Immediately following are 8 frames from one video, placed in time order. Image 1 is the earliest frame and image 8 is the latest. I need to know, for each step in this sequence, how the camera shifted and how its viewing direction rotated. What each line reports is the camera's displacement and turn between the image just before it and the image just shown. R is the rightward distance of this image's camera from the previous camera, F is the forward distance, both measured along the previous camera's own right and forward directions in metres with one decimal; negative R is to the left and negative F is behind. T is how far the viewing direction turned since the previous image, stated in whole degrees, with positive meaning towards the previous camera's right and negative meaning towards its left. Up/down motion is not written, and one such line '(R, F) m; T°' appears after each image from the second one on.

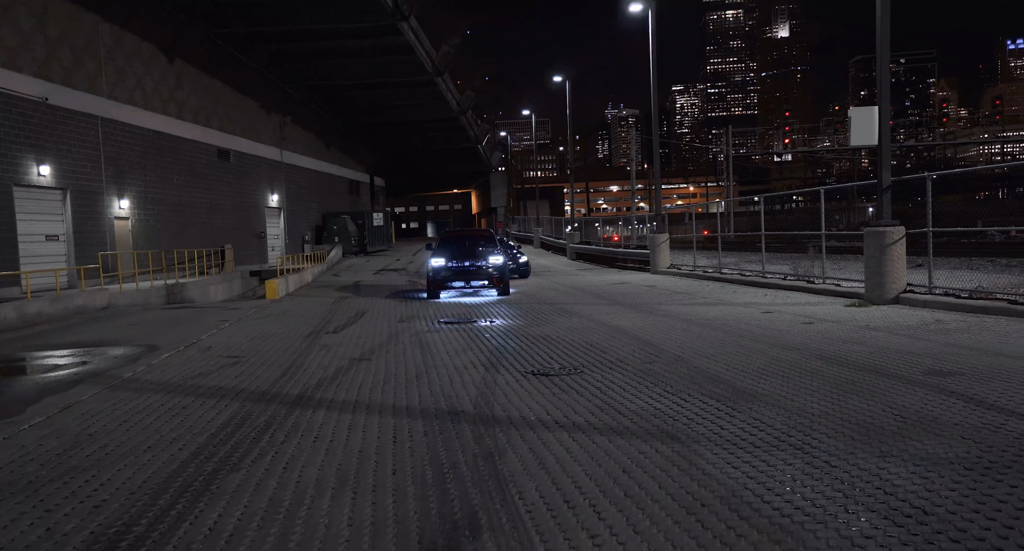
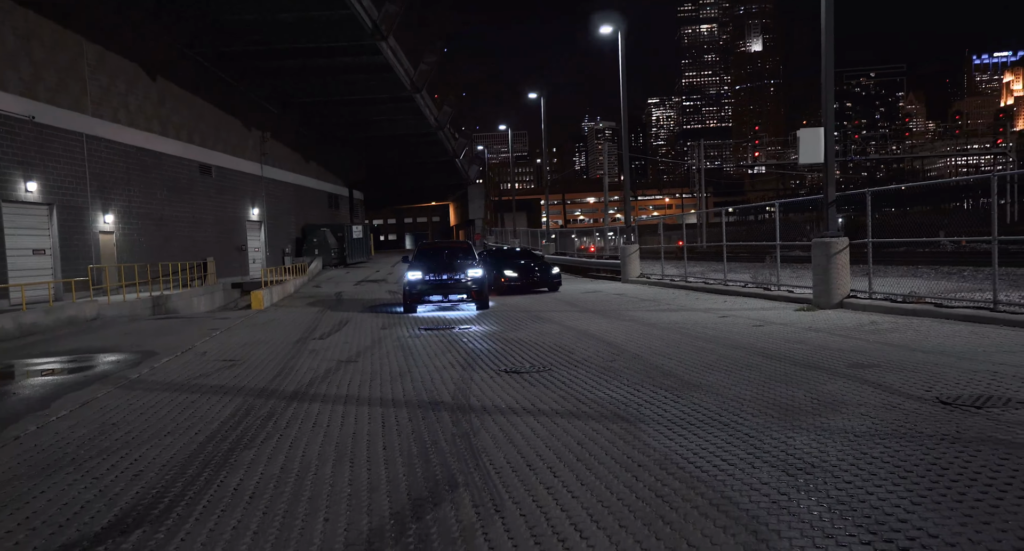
(+0.1, -0.8) m; +2°
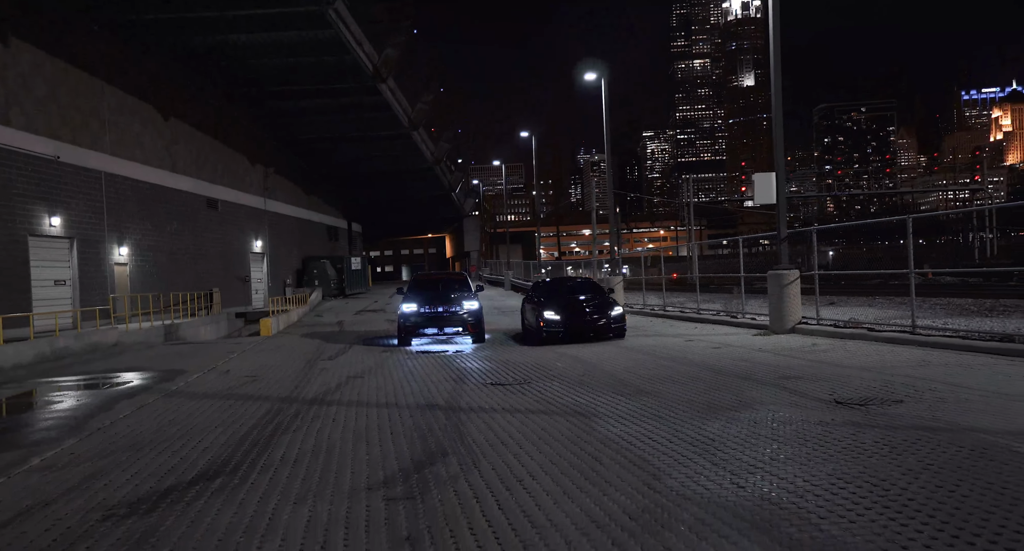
(+0.2, -1.5) m; 0°
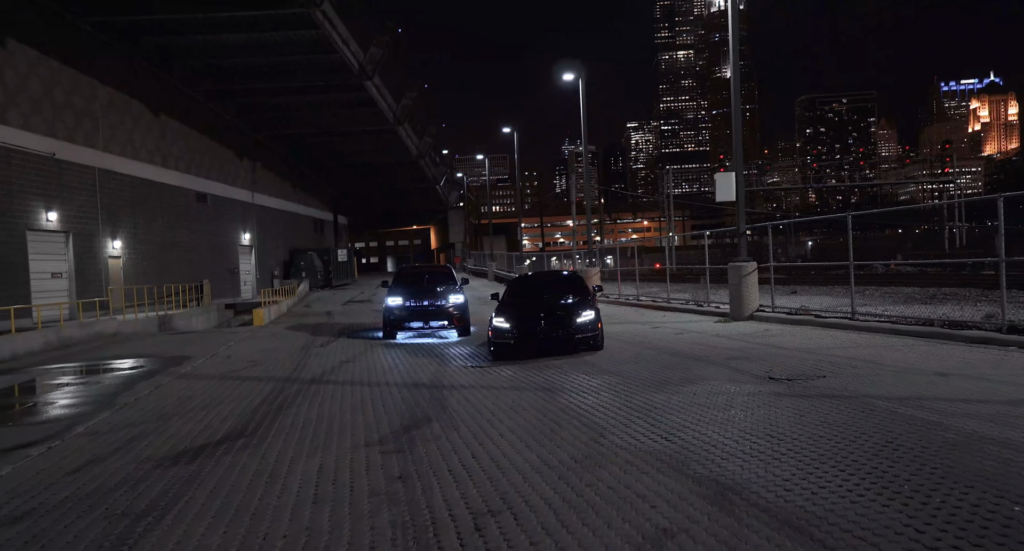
(+0.1, -1.1) m; +1°
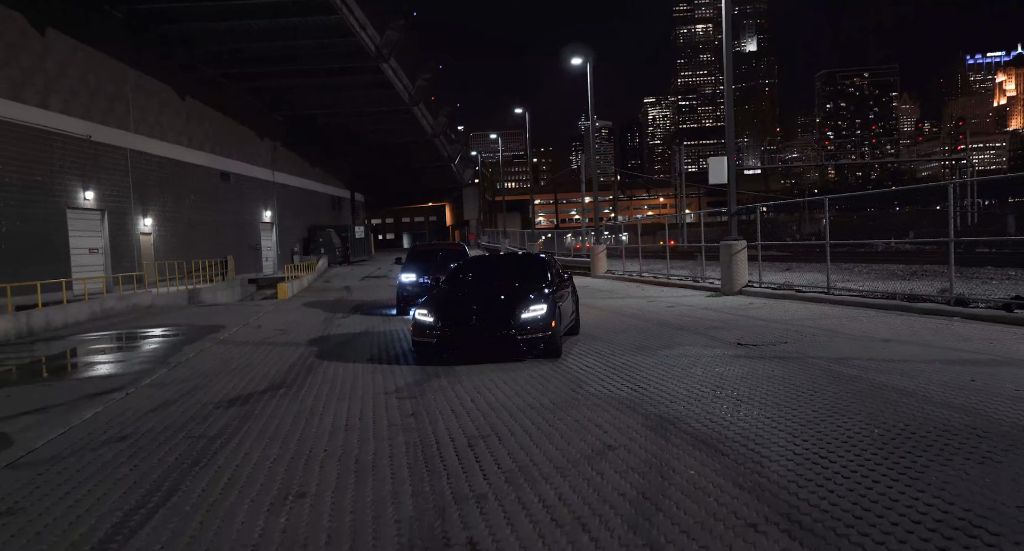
(+0.2, -1.2) m; -1°
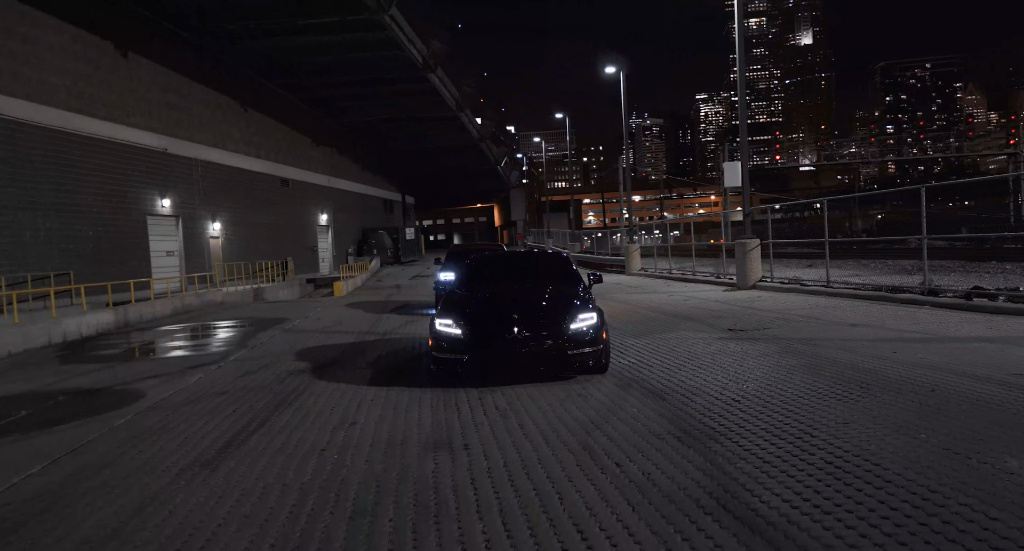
(+0.5, -1.7) m; -4°
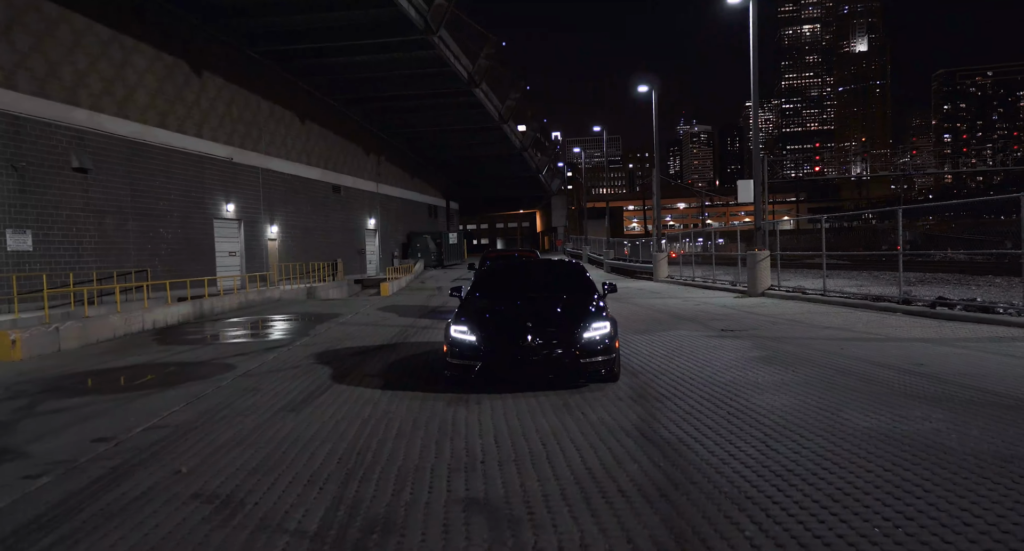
(+0.4, -1.9) m; -4°
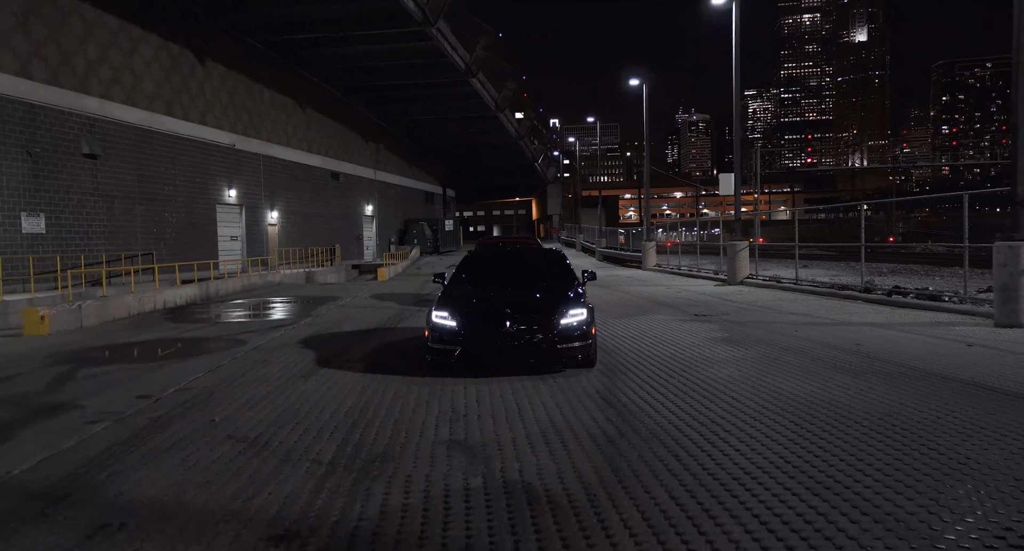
(+0.1, -1.0) m; 0°
